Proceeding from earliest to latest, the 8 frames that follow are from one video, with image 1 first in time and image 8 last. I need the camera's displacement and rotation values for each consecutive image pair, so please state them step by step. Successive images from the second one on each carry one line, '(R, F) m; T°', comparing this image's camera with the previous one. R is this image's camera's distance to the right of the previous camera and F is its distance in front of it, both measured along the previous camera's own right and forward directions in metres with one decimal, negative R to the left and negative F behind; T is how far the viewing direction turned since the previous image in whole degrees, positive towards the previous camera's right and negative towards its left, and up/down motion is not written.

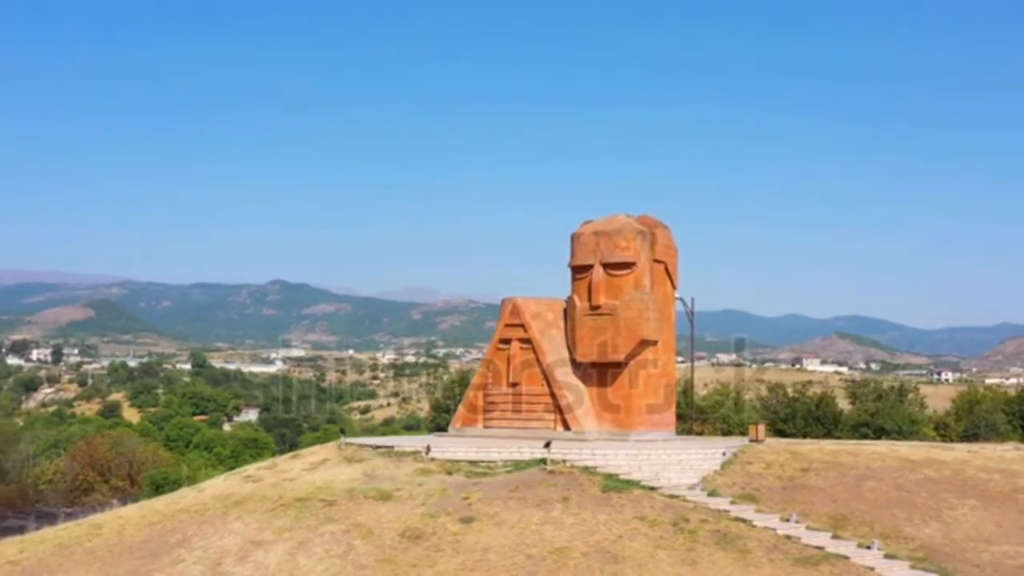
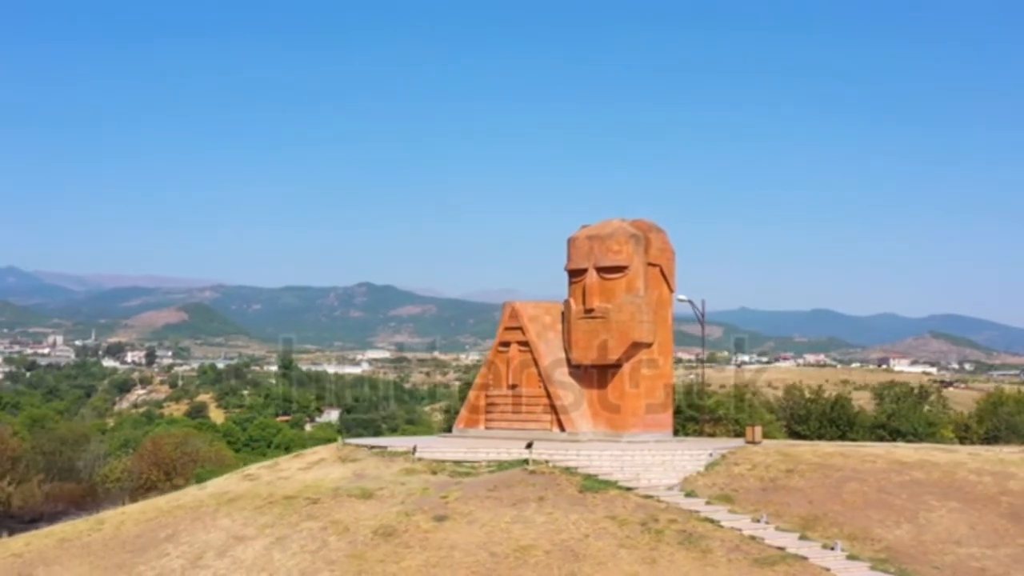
(+2.0, -0.5) m; -4°
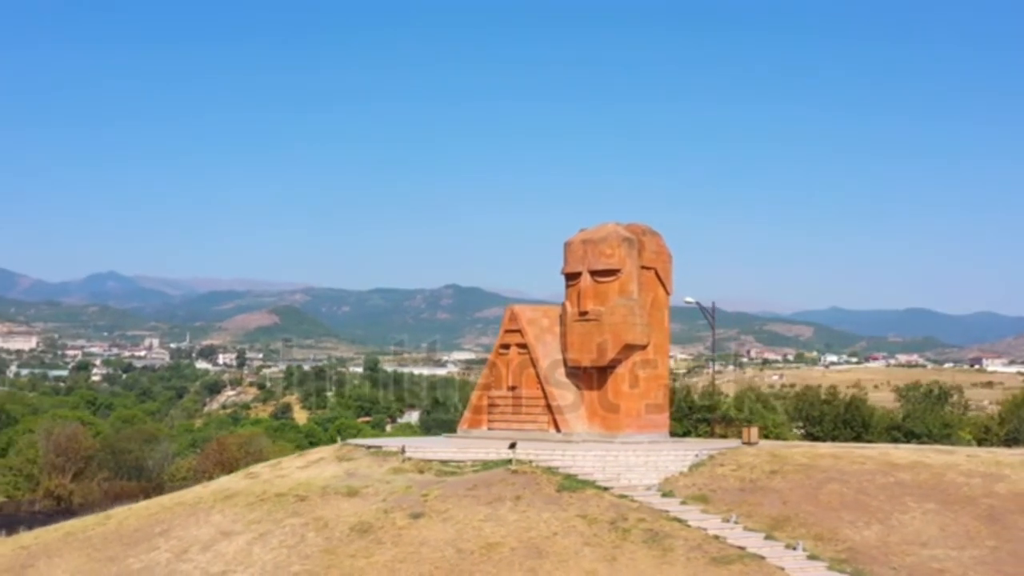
(+2.0, -0.5) m; -4°
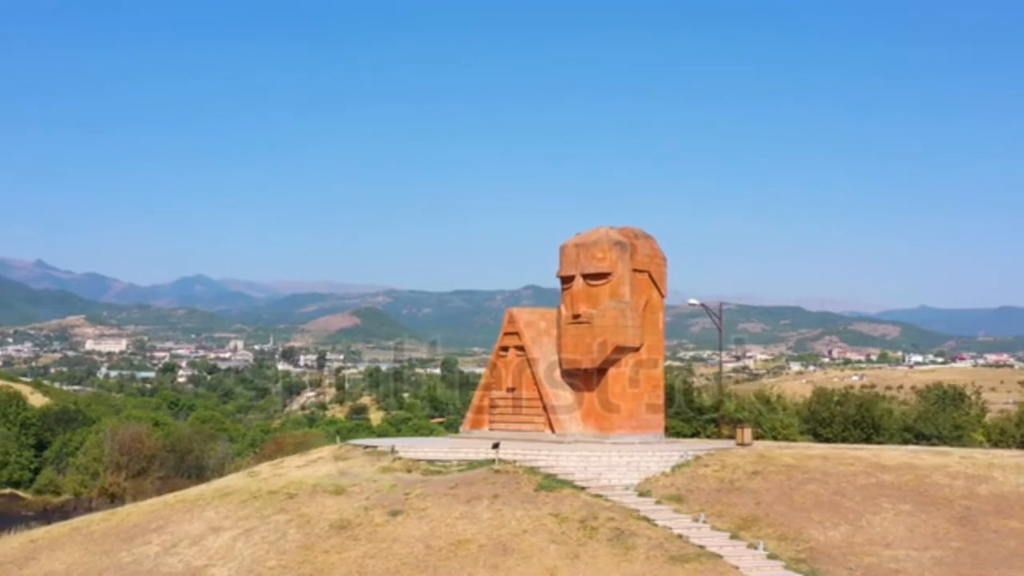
(+1.9, -0.5) m; -4°
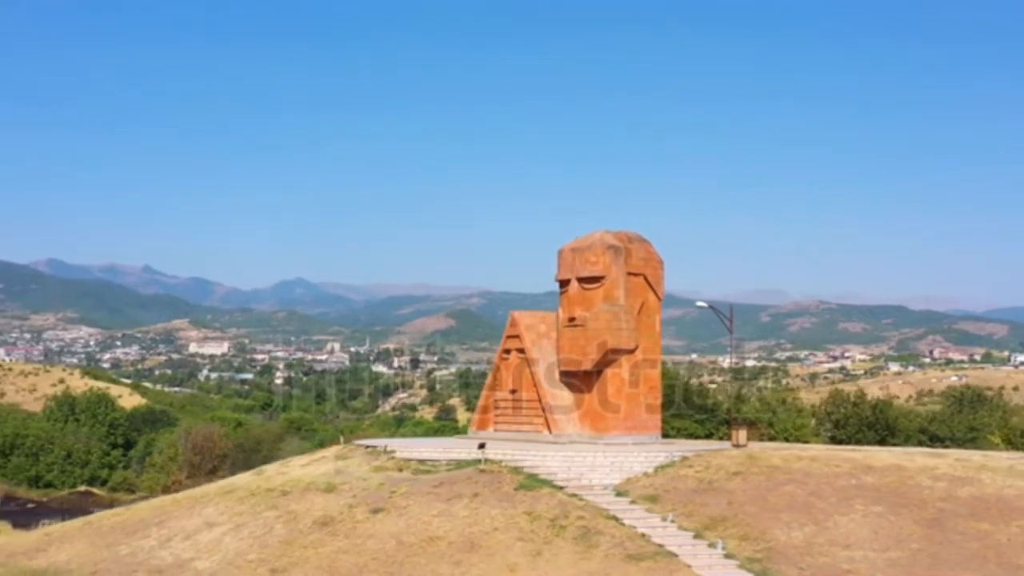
(+2.2, -0.5) m; -5°
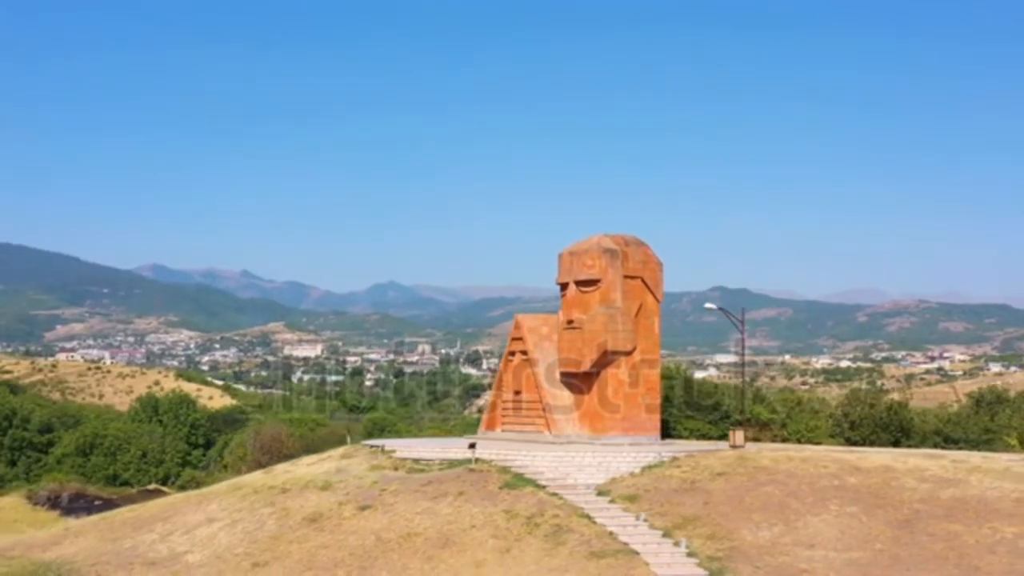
(+2.1, -0.5) m; -4°
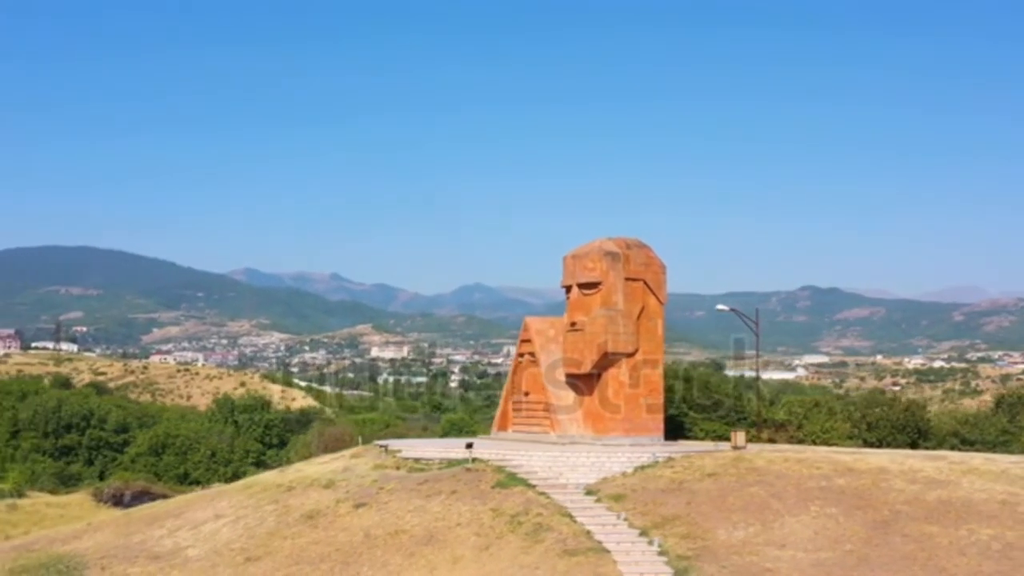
(+1.9, -0.4) m; -4°
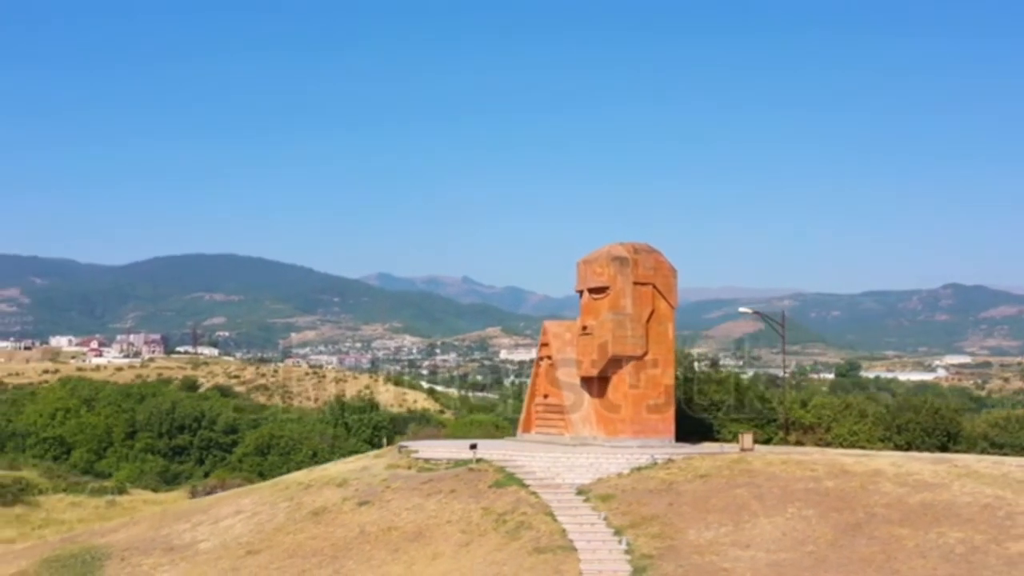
(+2.8, -0.6) m; -6°
